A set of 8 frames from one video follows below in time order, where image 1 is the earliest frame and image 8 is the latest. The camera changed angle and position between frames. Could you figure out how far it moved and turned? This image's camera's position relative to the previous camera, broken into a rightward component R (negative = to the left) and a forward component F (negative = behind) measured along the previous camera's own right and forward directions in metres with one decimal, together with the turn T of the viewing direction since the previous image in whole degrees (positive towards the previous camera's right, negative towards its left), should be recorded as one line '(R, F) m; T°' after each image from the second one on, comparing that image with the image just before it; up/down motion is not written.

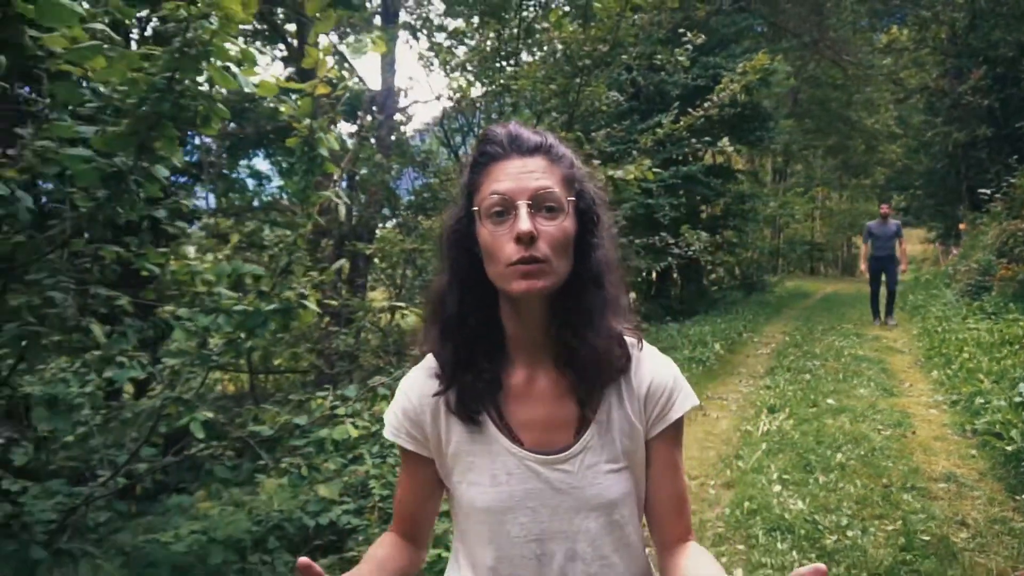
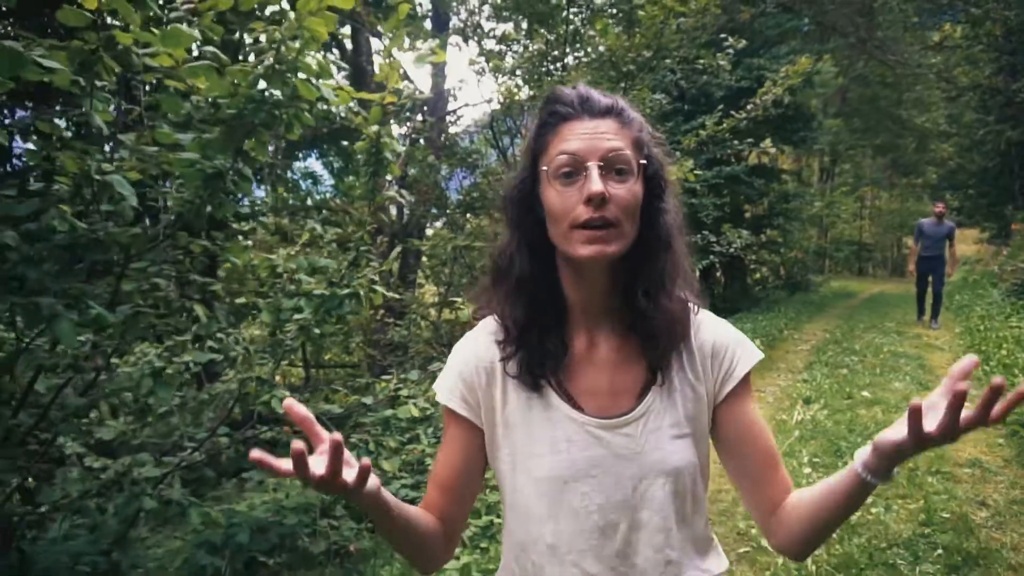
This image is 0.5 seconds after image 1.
(0.0, -0.3) m; -3°
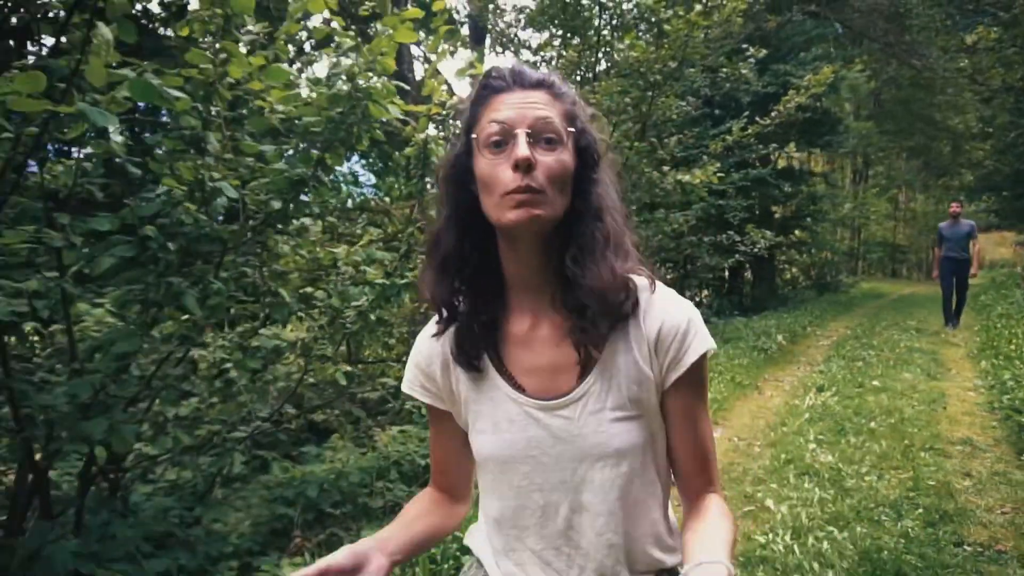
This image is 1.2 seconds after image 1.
(0.0, -0.6) m; -2°
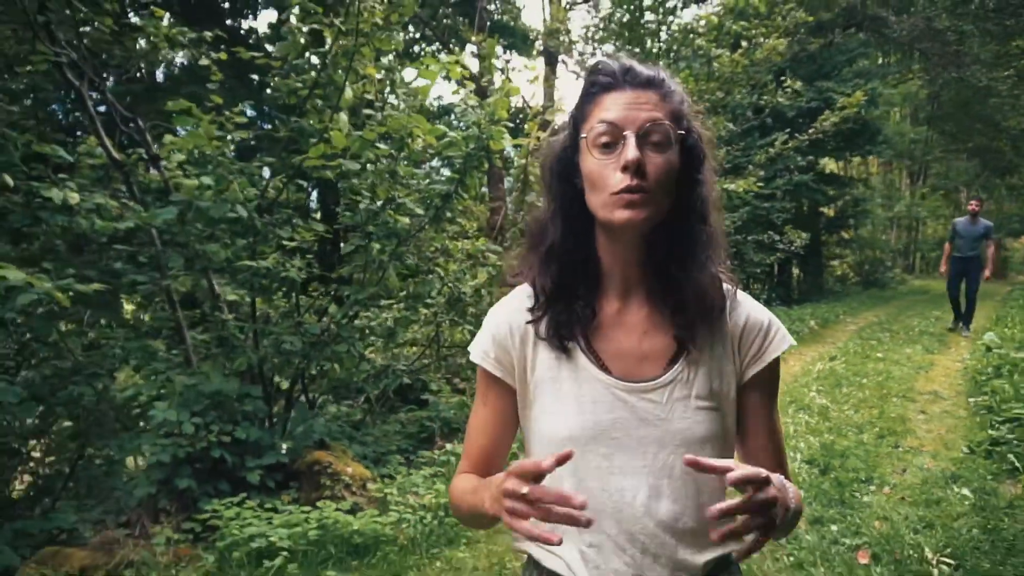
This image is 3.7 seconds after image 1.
(-0.1, -1.8) m; -4°
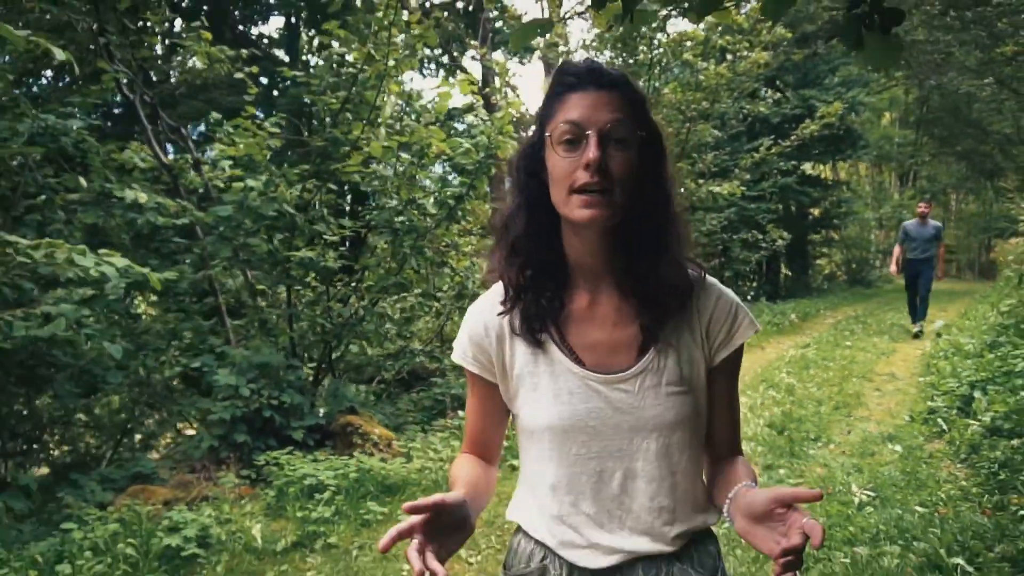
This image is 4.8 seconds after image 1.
(0.0, -0.8) m; 0°
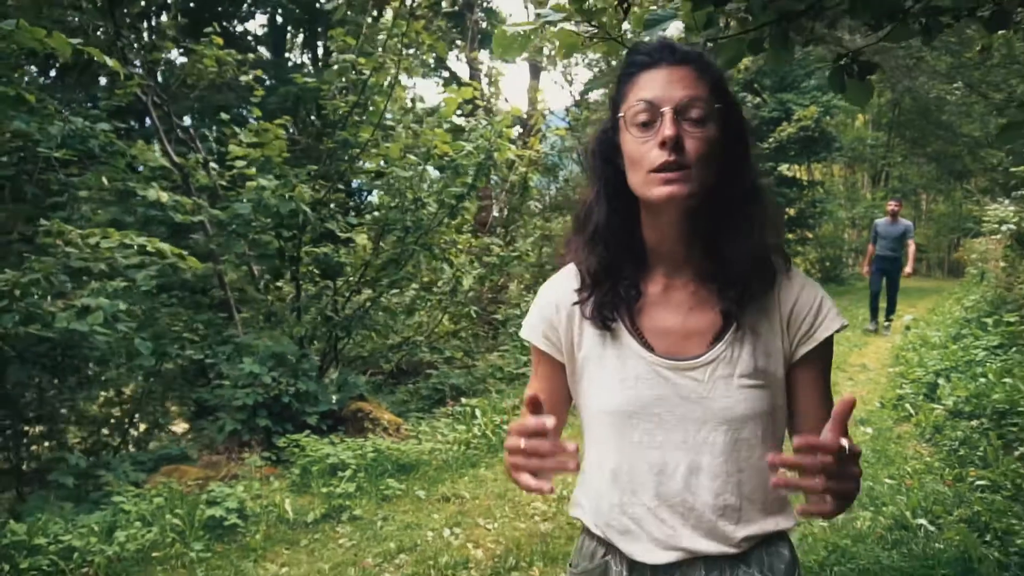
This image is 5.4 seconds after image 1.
(-0.2, -0.4) m; +2°
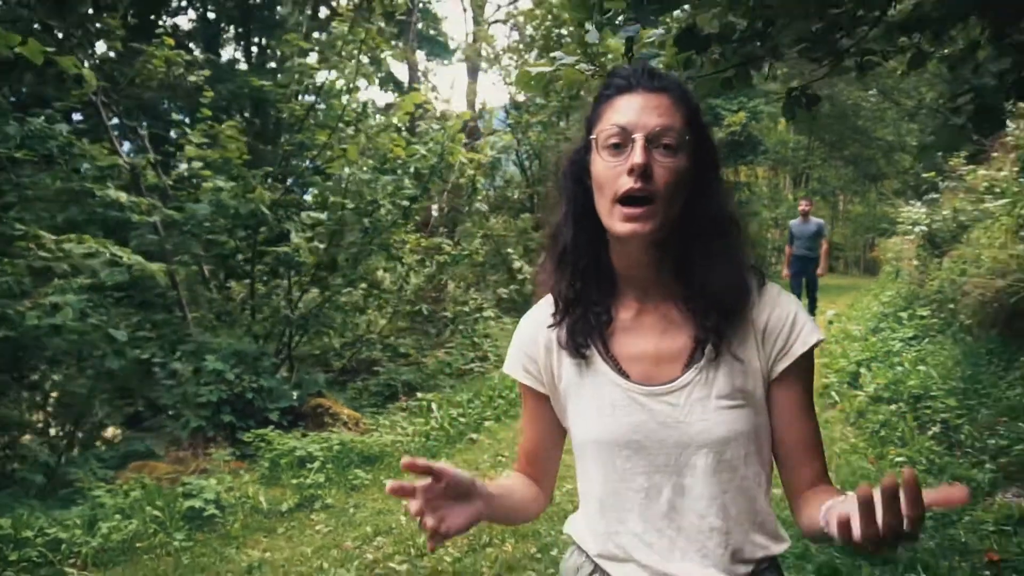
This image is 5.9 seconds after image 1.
(-0.2, -0.3) m; +5°
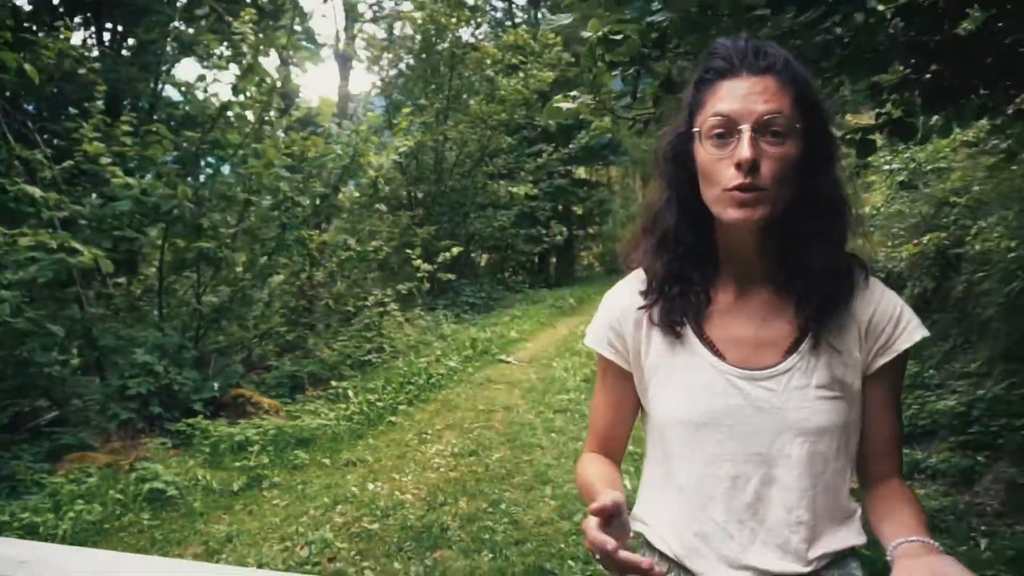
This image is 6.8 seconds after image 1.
(-0.5, -0.5) m; +10°
